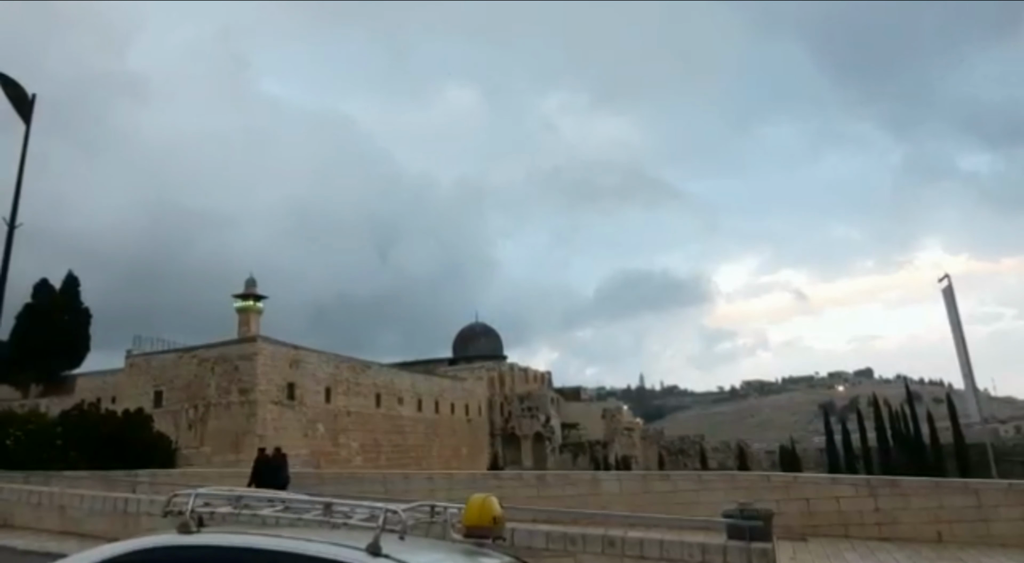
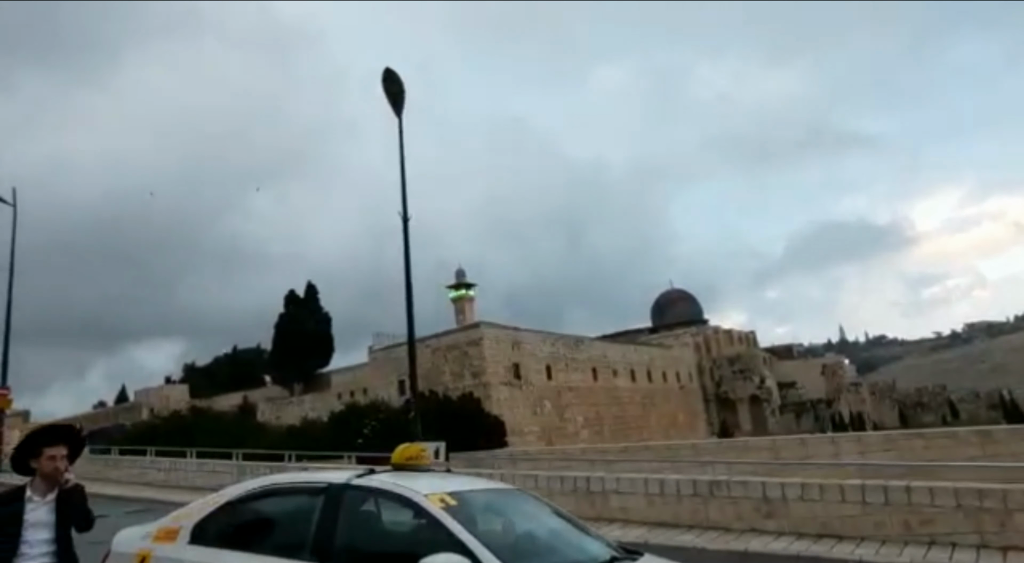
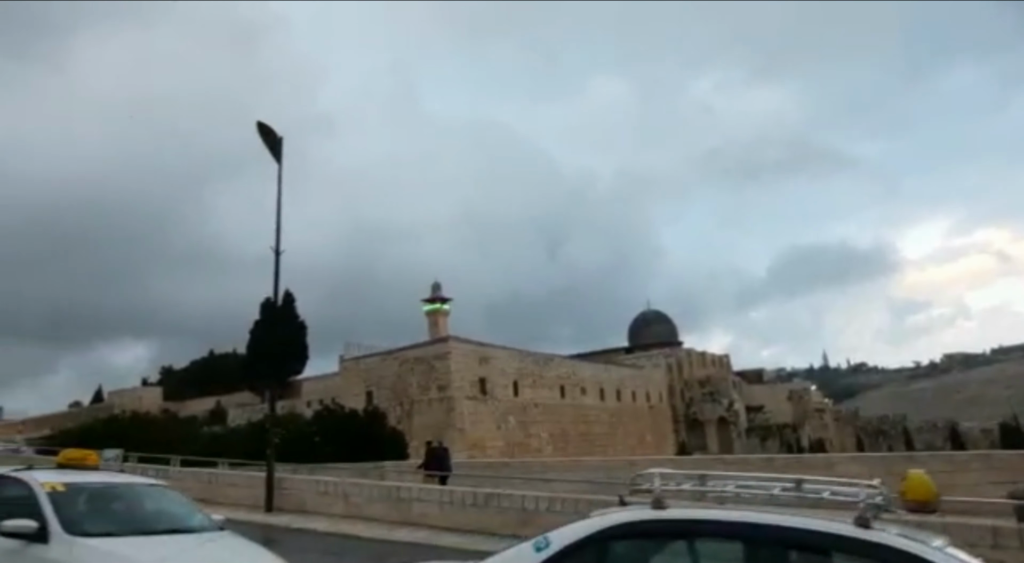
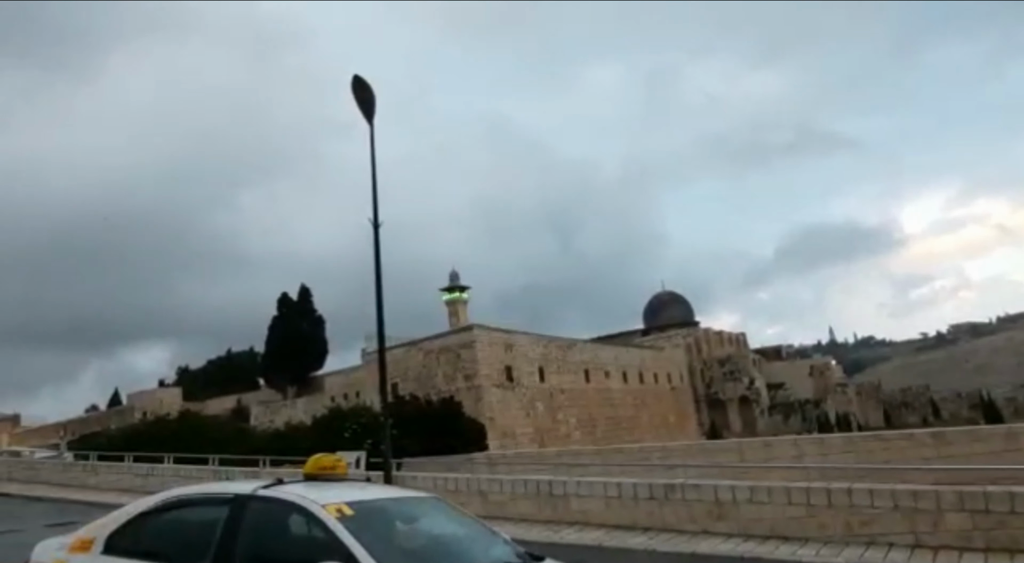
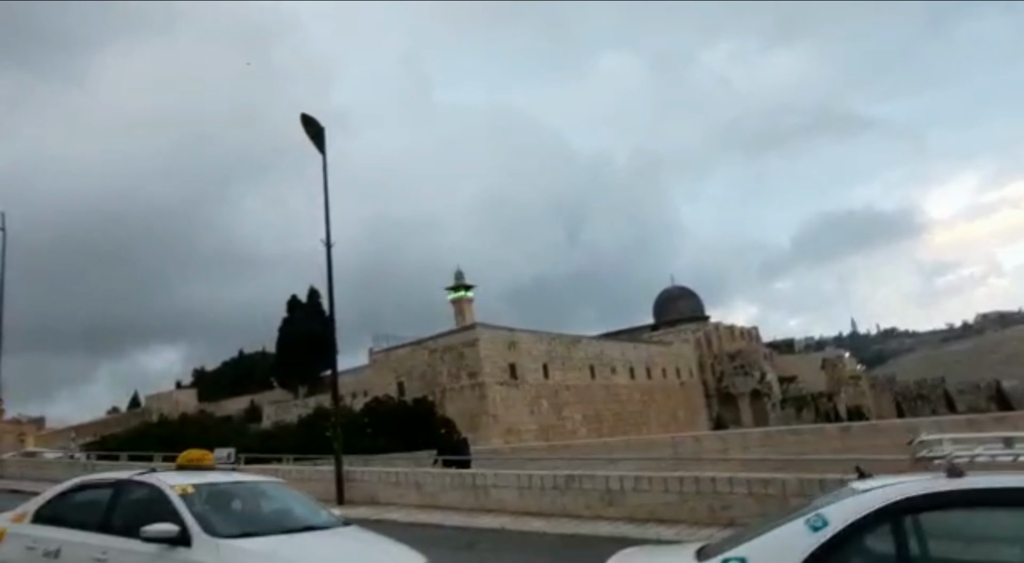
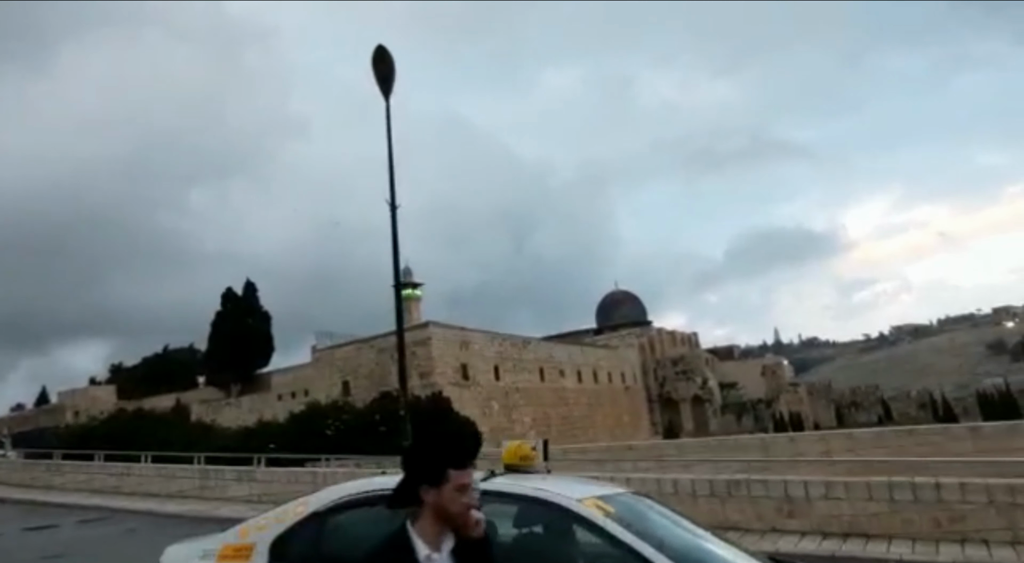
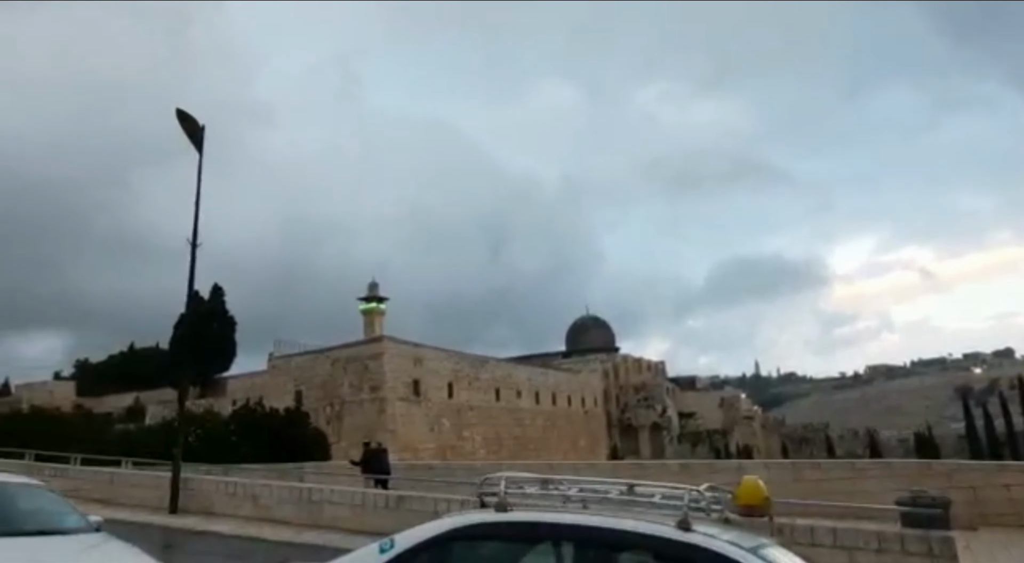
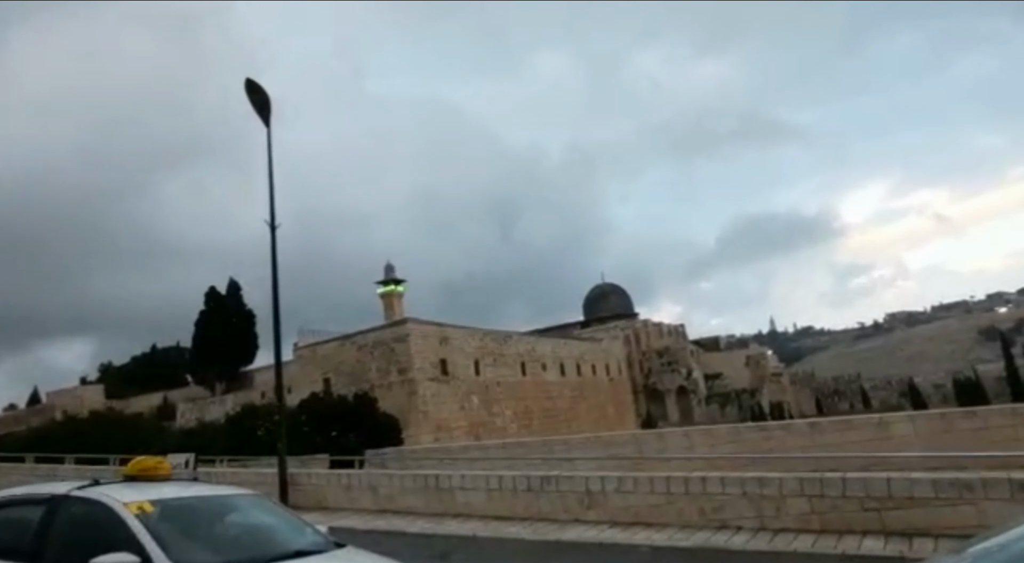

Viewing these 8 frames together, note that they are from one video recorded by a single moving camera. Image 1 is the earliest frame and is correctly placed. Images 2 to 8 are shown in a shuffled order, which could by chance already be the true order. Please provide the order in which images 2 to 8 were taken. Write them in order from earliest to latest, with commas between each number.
7, 3, 5, 8, 4, 2, 6
